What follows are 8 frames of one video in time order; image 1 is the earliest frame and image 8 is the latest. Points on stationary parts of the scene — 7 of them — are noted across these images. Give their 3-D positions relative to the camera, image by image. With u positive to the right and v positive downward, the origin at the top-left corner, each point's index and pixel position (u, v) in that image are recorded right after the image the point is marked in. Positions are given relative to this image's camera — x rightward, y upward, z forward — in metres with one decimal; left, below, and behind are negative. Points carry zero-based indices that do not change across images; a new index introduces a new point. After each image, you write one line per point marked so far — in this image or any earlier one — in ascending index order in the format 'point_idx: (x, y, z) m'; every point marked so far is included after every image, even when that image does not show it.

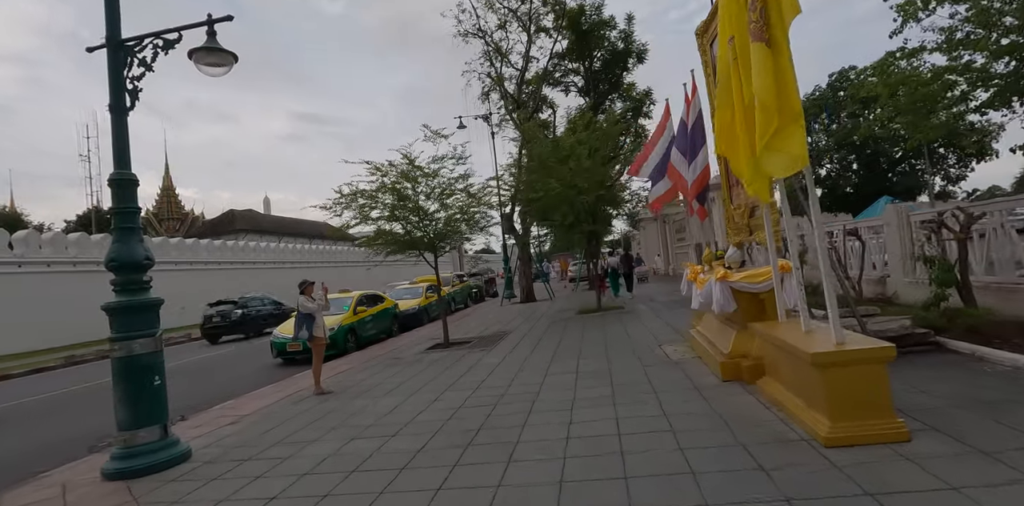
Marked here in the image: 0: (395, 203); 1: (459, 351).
0: (-2.7, +1.2, +11.7) m
1: (-1.1, -2.1, +11.1) m
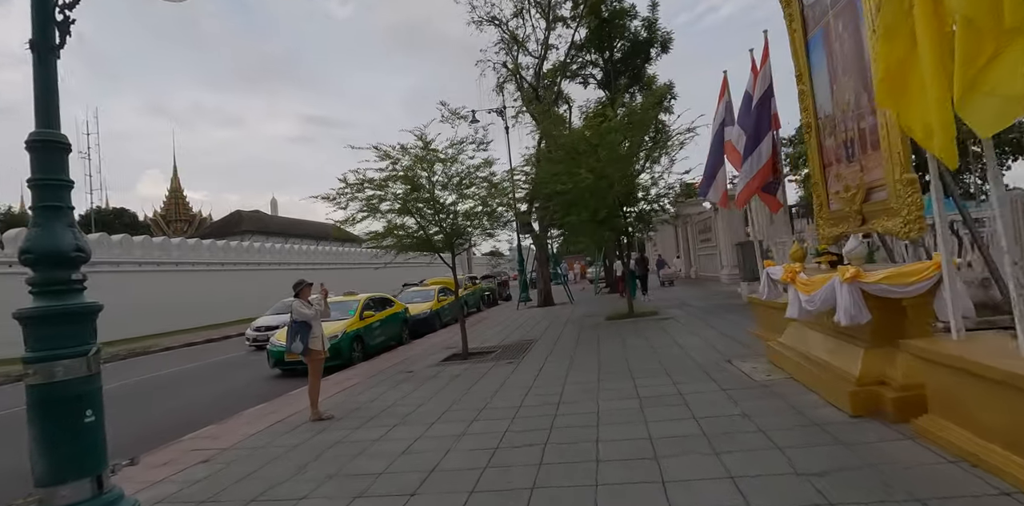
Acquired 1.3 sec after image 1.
0: (-2.1, +1.2, +10.3) m
1: (-0.6, -2.1, +9.6) m
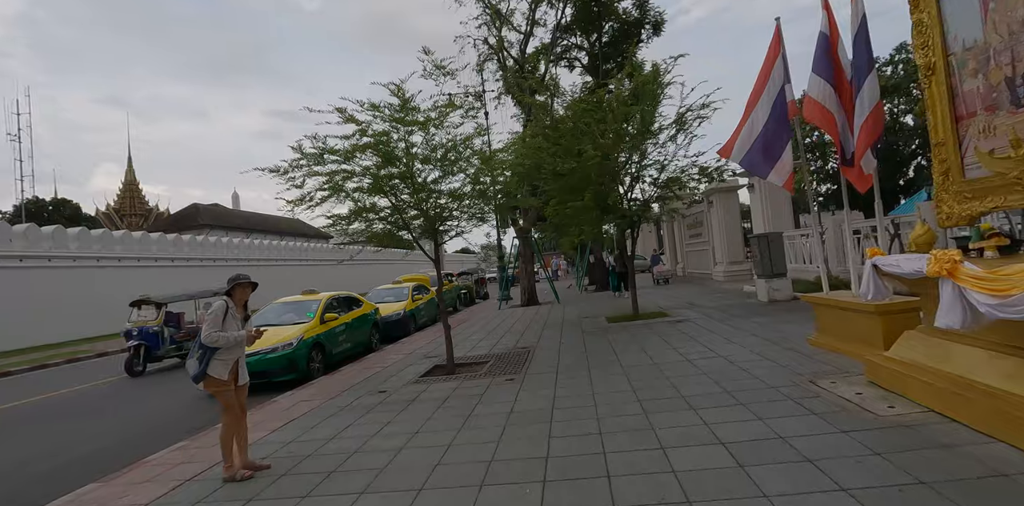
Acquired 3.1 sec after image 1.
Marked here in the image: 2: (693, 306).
0: (-2.1, +1.4, +8.3) m
1: (-0.6, -1.9, +7.7) m
2: (+4.6, -1.4, +13.0) m
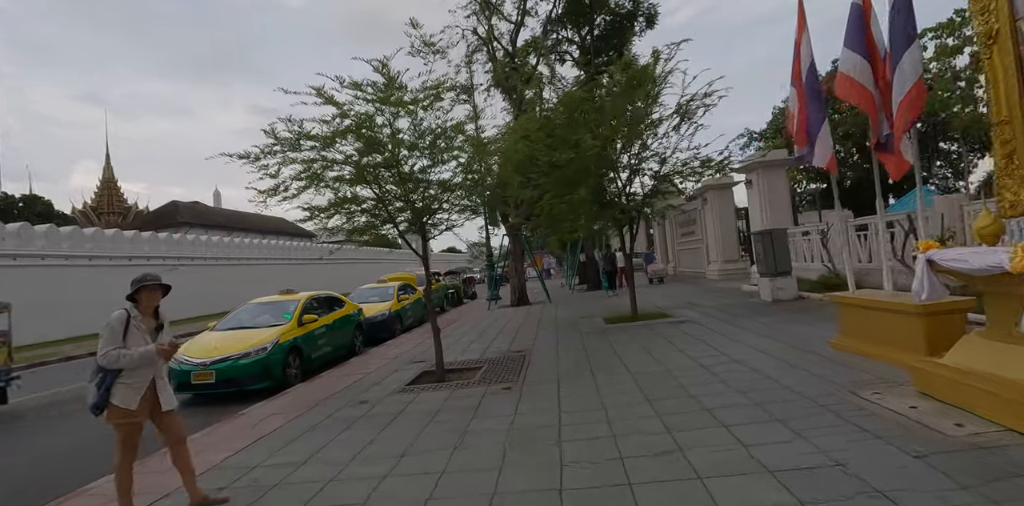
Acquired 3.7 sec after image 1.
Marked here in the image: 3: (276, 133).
0: (-2.2, +1.5, +7.5) m
1: (-0.7, -1.8, +7.0) m
2: (+4.5, -1.3, +12.5) m
3: (-3.5, +1.8, +7.4) m
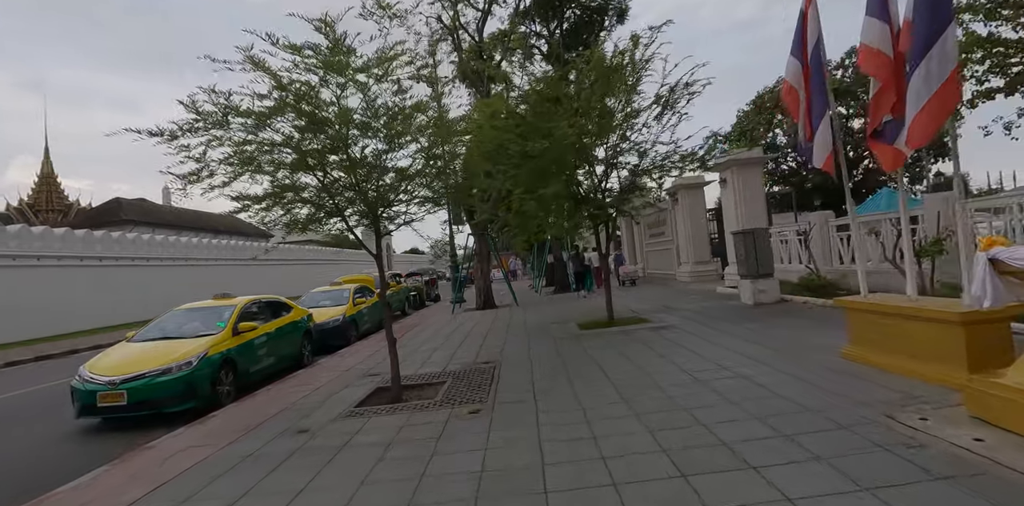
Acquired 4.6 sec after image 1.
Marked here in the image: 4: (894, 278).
0: (-2.6, +1.5, +6.4) m
1: (-1.0, -1.8, +6.0) m
2: (+3.7, -1.3, +11.8) m
3: (-3.8, +1.8, +6.2) m
4: (+6.9, -0.4, +9.2) m
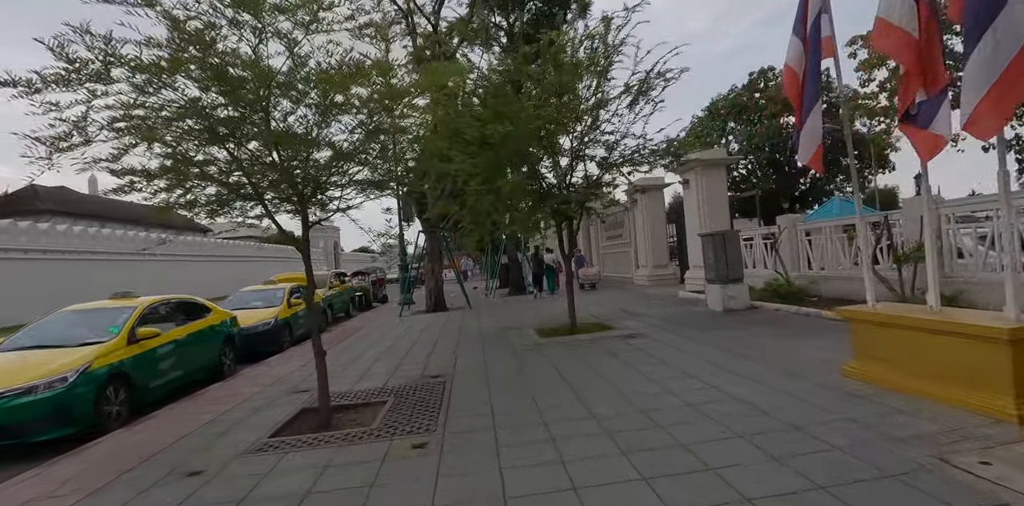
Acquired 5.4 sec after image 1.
0: (-3.0, +1.6, +5.1) m
1: (-1.5, -1.8, +4.8) m
2: (+2.7, -1.4, +11.0) m
3: (-4.2, +1.9, +4.8) m
4: (+6.2, -0.5, +8.8) m
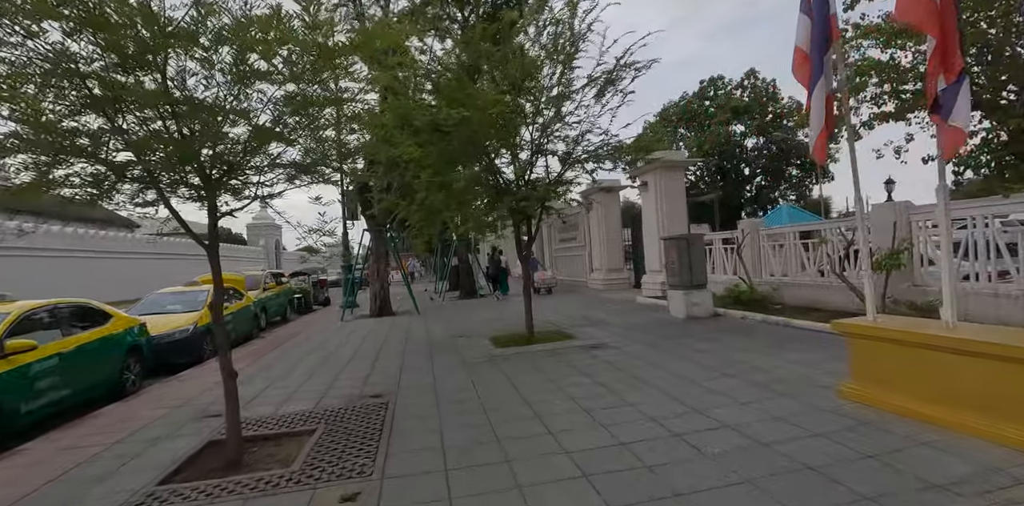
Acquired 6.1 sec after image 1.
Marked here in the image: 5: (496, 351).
0: (-3.3, +1.6, +4.0) m
1: (-1.8, -1.8, +3.9) m
2: (+1.7, -1.4, +10.4) m
3: (-4.5, +1.9, +3.5) m
4: (+5.4, -0.6, +8.5) m
5: (-0.3, -1.7, +8.5) m
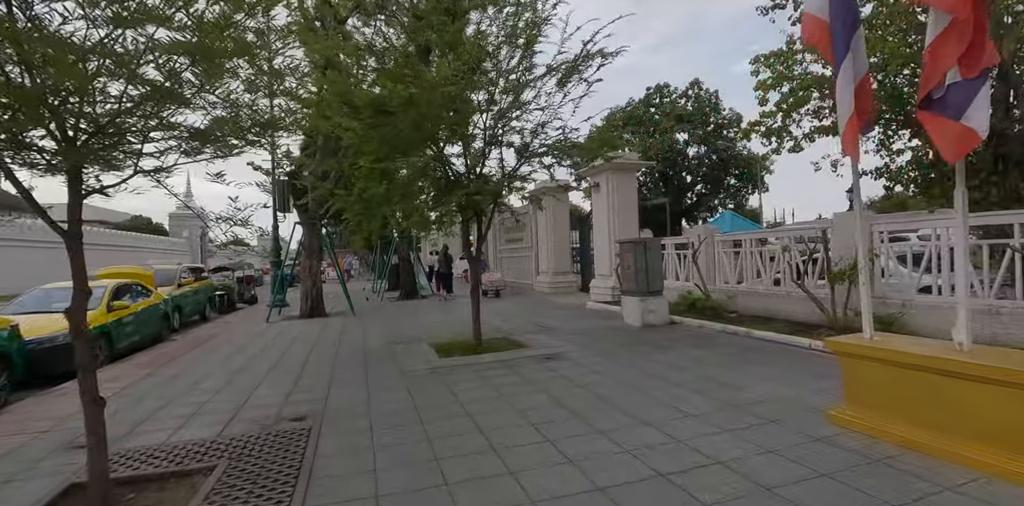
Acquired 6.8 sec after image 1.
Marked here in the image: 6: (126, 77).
0: (-3.5, +1.7, +2.8) m
1: (-2.1, -1.7, +2.9) m
2: (+0.7, -1.5, +9.8) m
3: (-4.6, +2.1, +2.2) m
4: (+4.6, -0.8, +8.3) m
5: (-1.1, -1.6, +7.7) m
6: (-2.8, +1.2, +3.6) m
